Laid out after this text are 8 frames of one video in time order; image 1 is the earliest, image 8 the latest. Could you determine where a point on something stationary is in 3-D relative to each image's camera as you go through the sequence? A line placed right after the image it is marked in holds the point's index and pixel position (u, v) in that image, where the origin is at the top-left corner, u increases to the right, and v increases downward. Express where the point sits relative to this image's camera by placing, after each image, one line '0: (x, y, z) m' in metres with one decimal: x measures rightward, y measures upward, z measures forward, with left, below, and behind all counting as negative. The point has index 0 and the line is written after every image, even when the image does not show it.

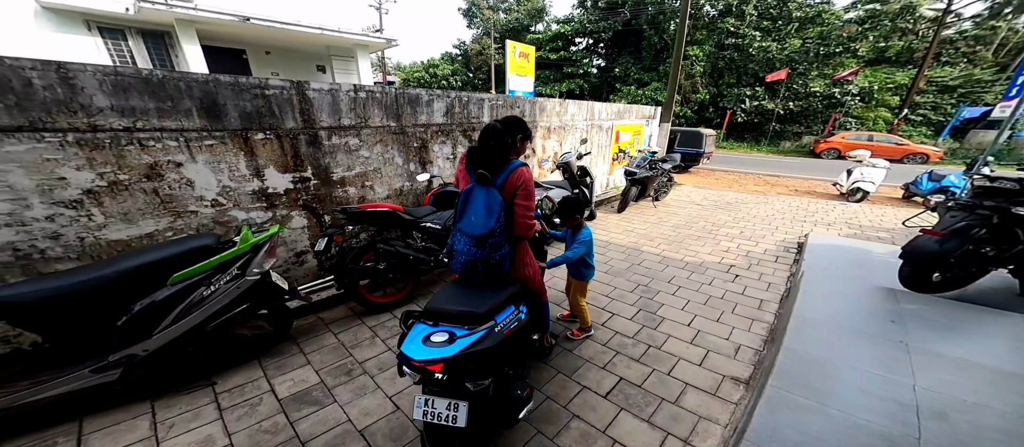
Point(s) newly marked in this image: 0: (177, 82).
0: (-1.9, +0.9, +2.1) m
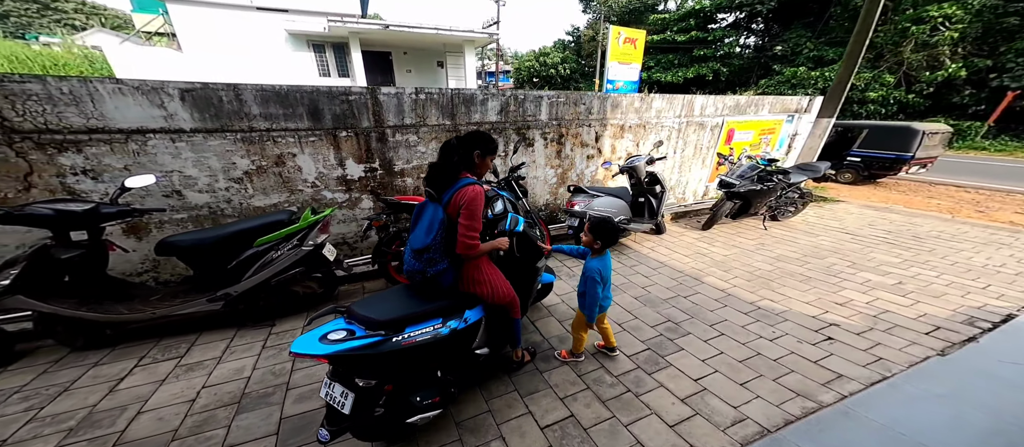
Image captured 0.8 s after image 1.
0: (-1.7, +1.1, +2.7) m
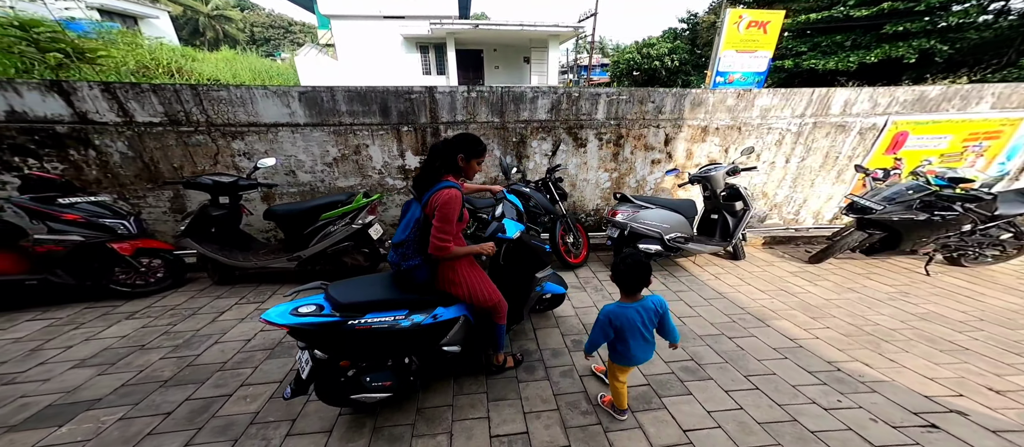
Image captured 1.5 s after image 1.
0: (-1.3, +1.3, +3.1) m
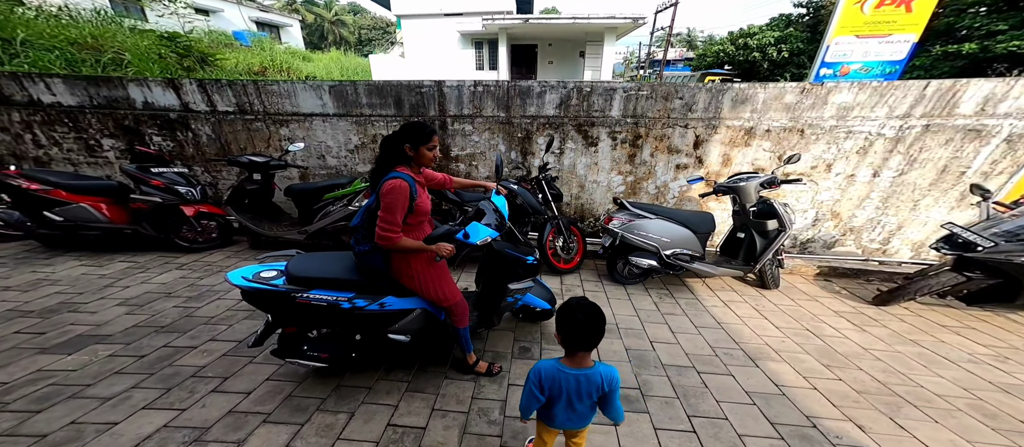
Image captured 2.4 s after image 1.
0: (-1.3, +1.4, +3.4) m
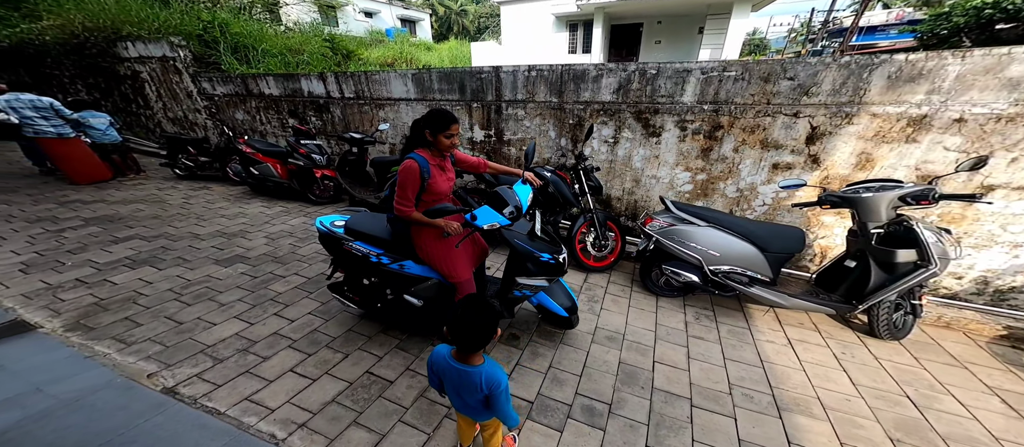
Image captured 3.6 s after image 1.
0: (-0.6, +1.7, +3.7) m
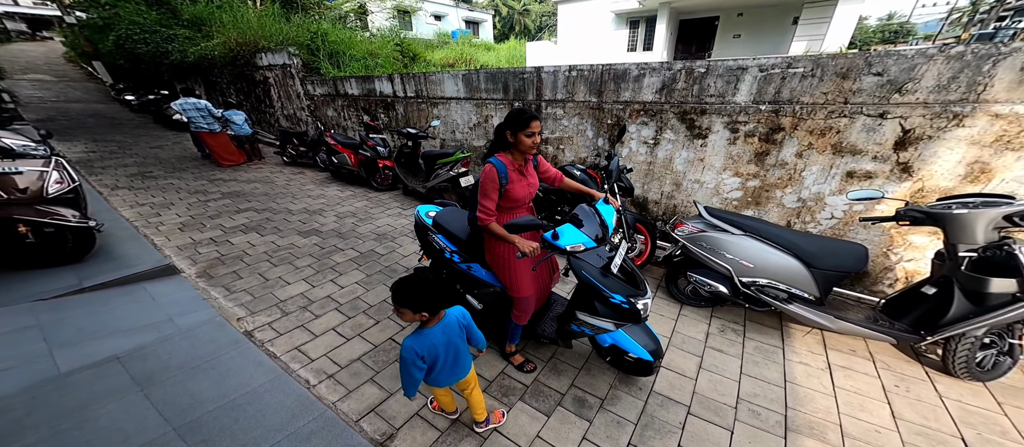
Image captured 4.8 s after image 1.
0: (-0.1, +1.8, +3.8) m
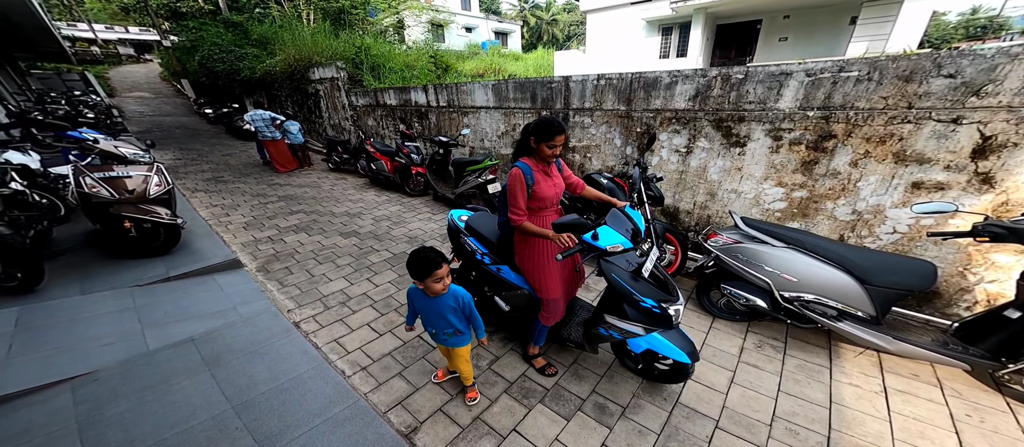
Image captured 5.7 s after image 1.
0: (+0.3, +1.7, +3.9) m
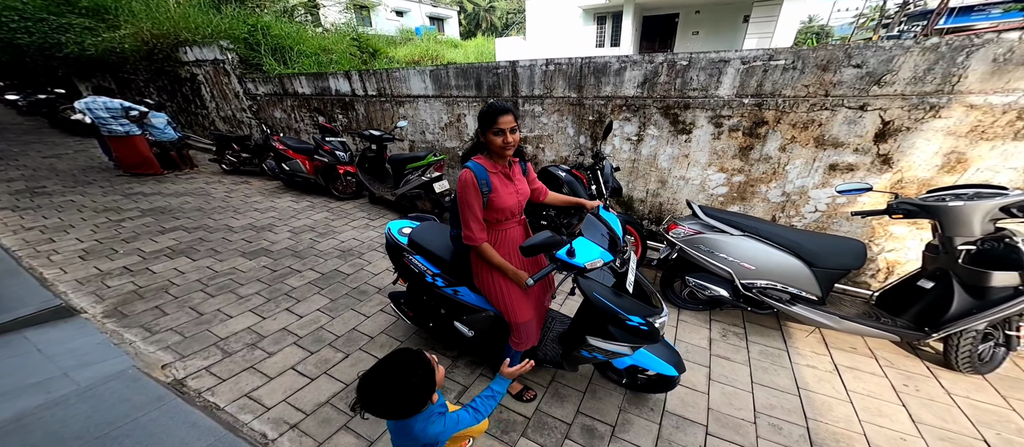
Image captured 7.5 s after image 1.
0: (-0.4, +1.7, +3.6) m
